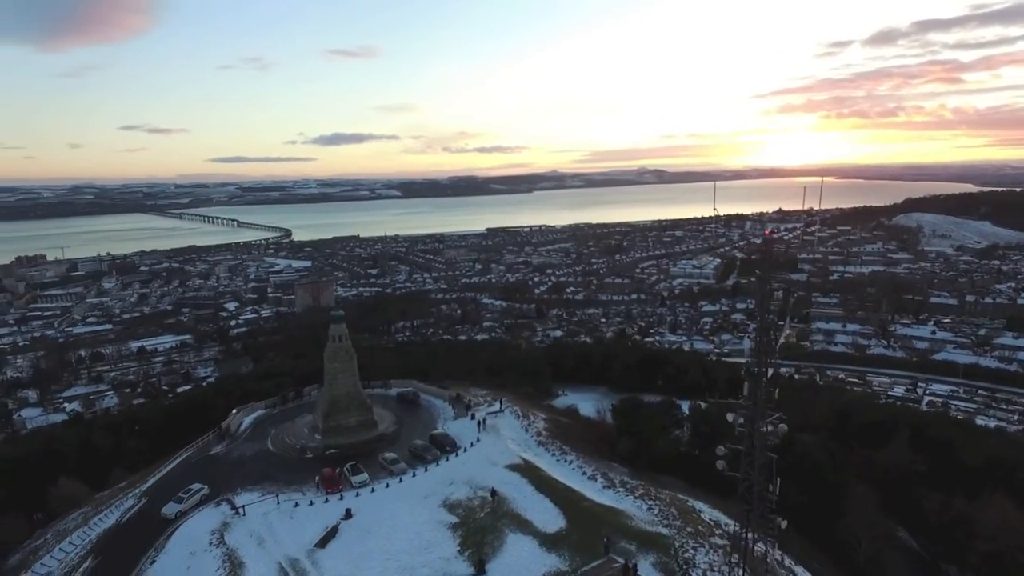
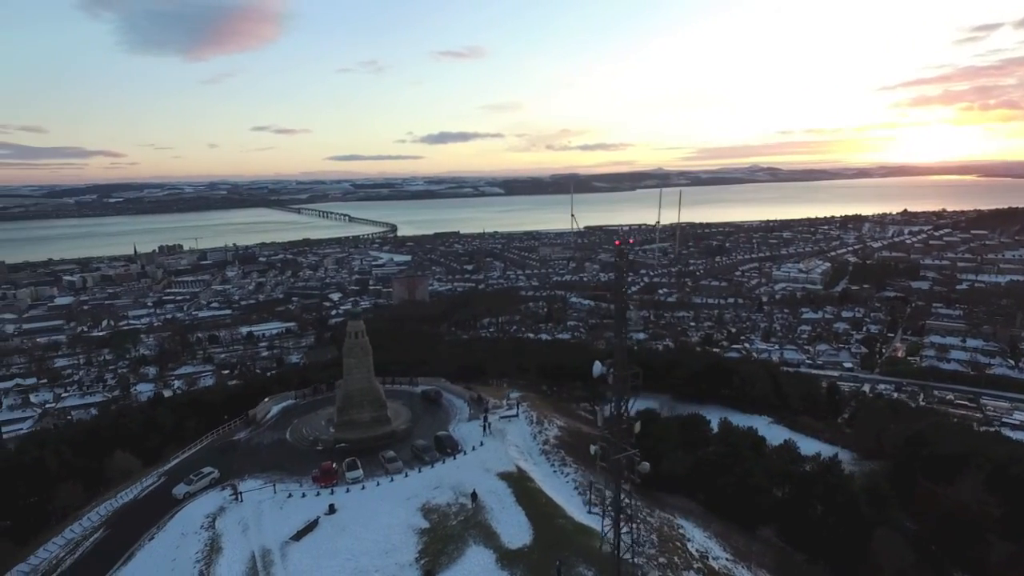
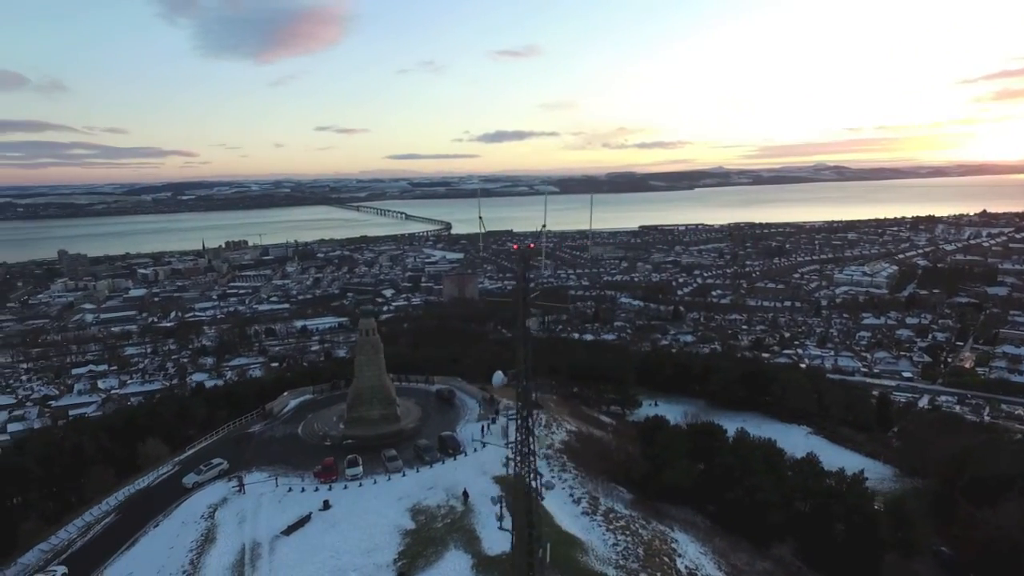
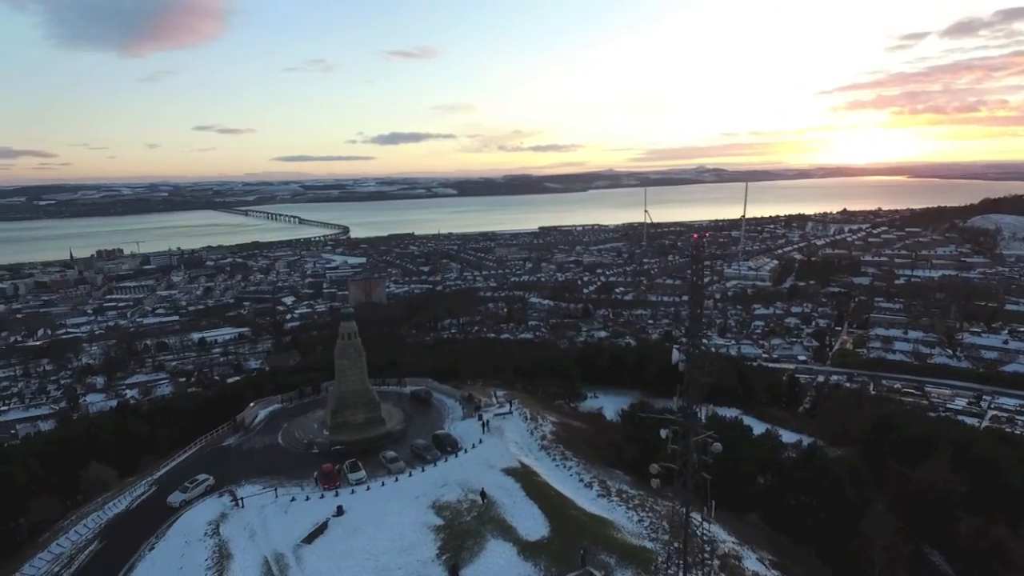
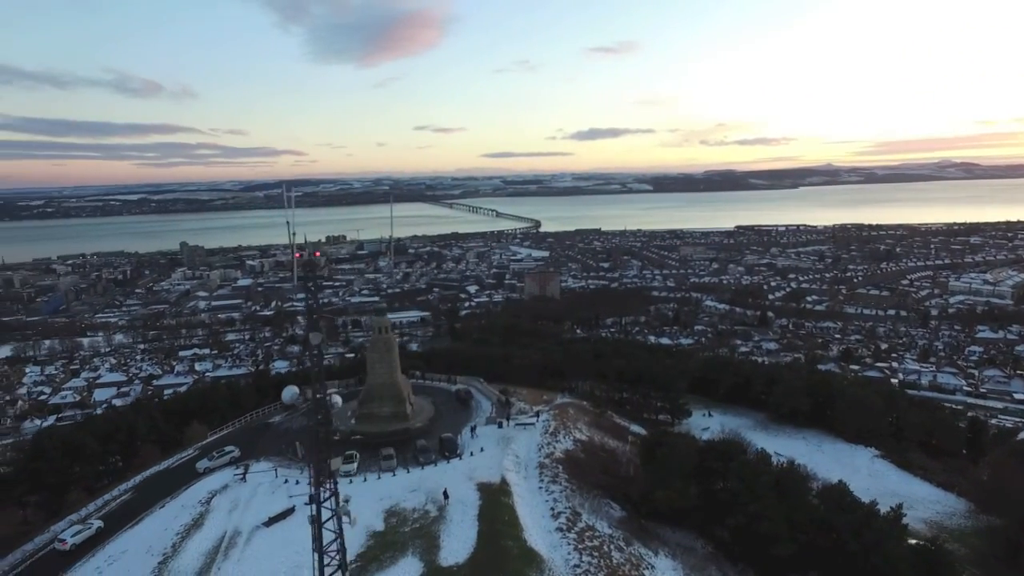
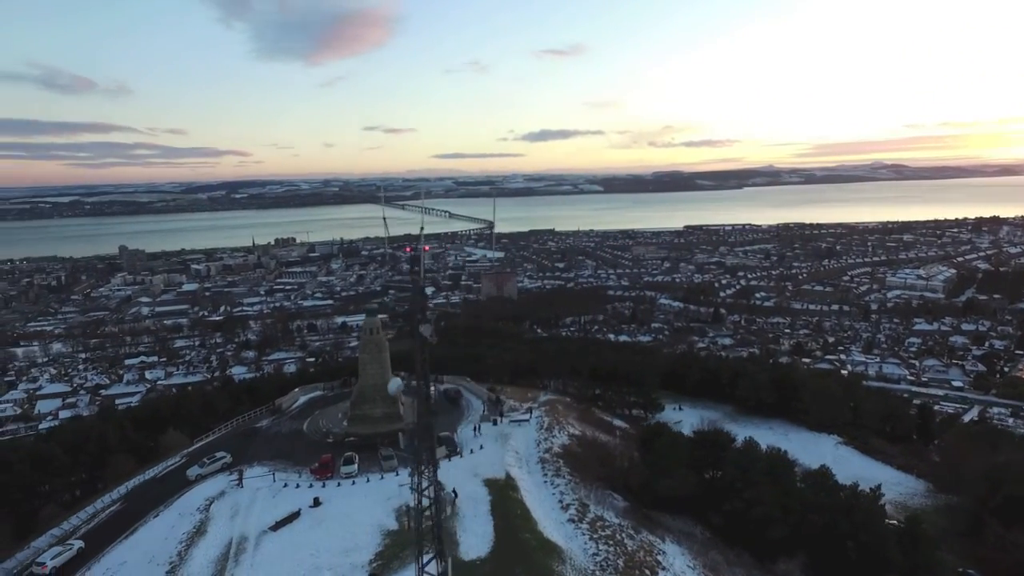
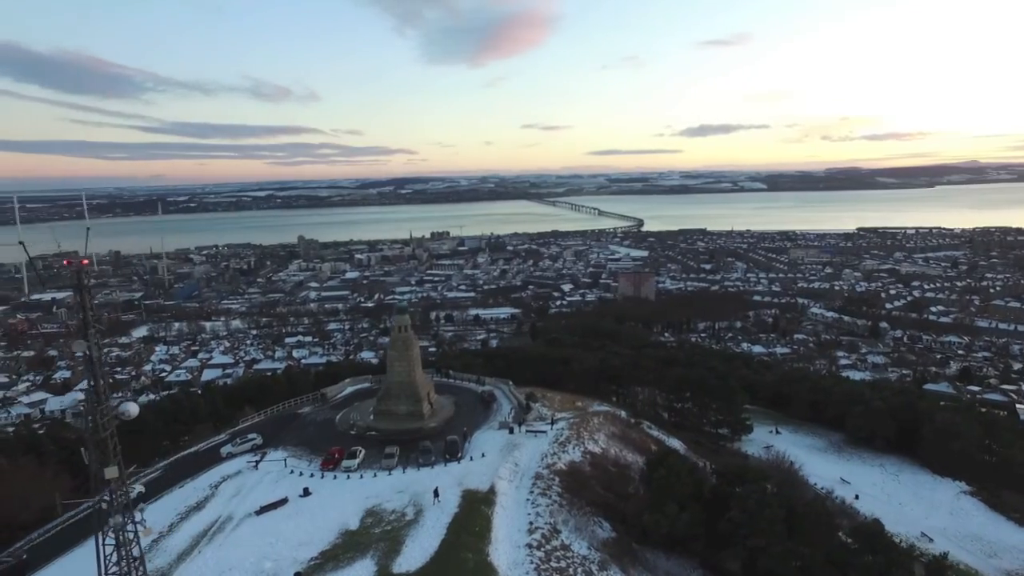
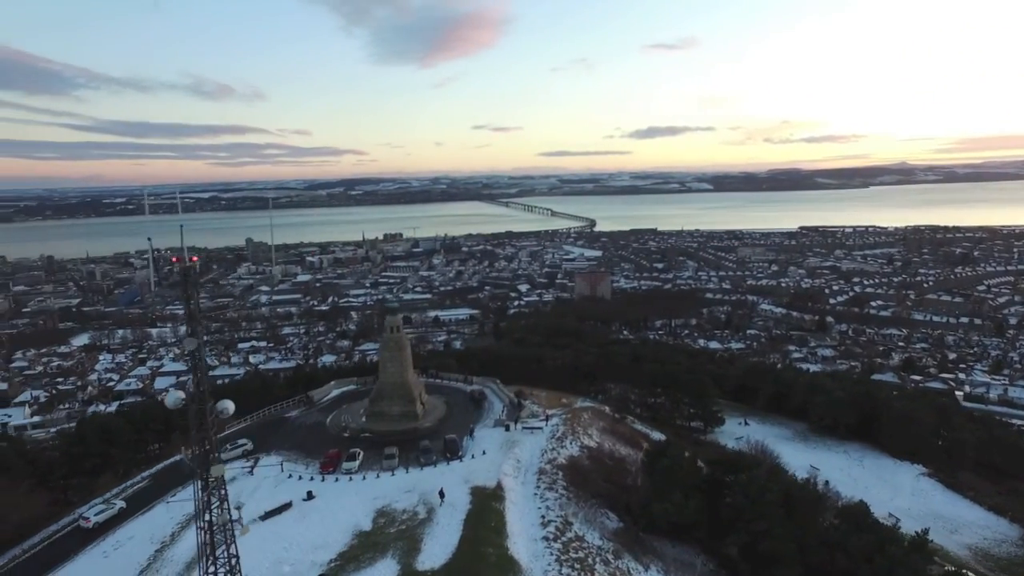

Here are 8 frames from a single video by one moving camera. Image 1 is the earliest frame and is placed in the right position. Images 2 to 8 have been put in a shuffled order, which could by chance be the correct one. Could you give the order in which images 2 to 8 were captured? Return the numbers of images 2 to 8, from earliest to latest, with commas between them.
4, 2, 3, 6, 5, 8, 7
